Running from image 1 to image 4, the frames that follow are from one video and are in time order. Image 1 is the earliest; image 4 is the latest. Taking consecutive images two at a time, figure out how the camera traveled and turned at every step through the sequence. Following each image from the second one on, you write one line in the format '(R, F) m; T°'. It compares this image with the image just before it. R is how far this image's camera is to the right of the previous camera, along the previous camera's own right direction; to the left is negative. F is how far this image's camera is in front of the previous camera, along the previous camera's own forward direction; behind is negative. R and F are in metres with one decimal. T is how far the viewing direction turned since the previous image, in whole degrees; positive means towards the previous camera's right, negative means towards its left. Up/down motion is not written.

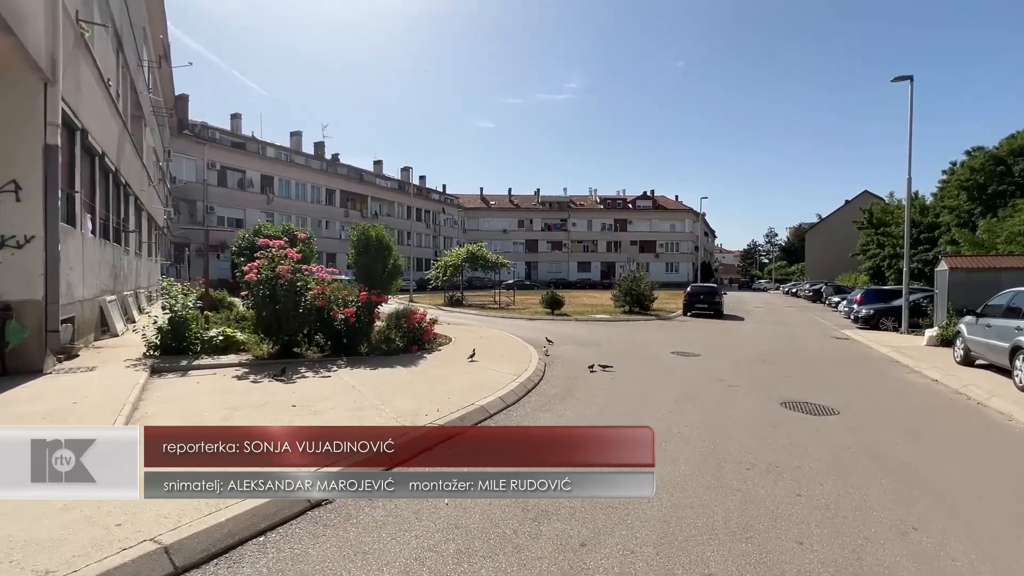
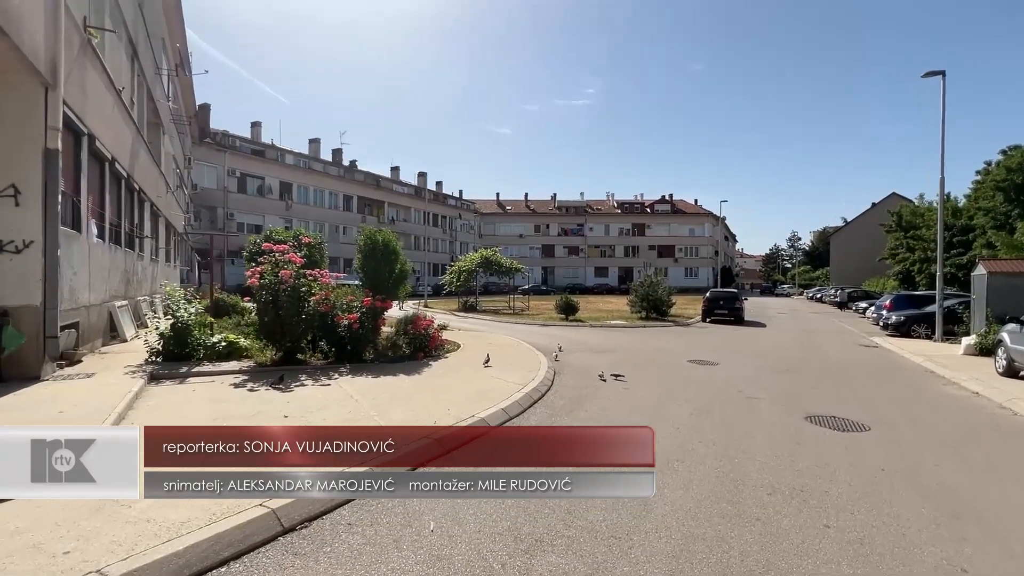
(+0.2, +0.4) m; -2°
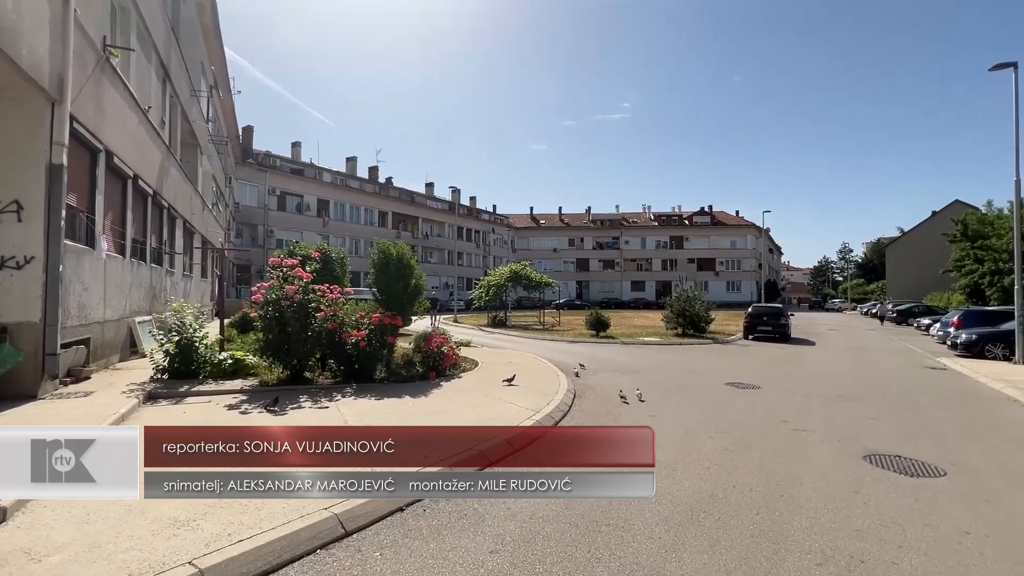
(+0.4, +0.7) m; -4°
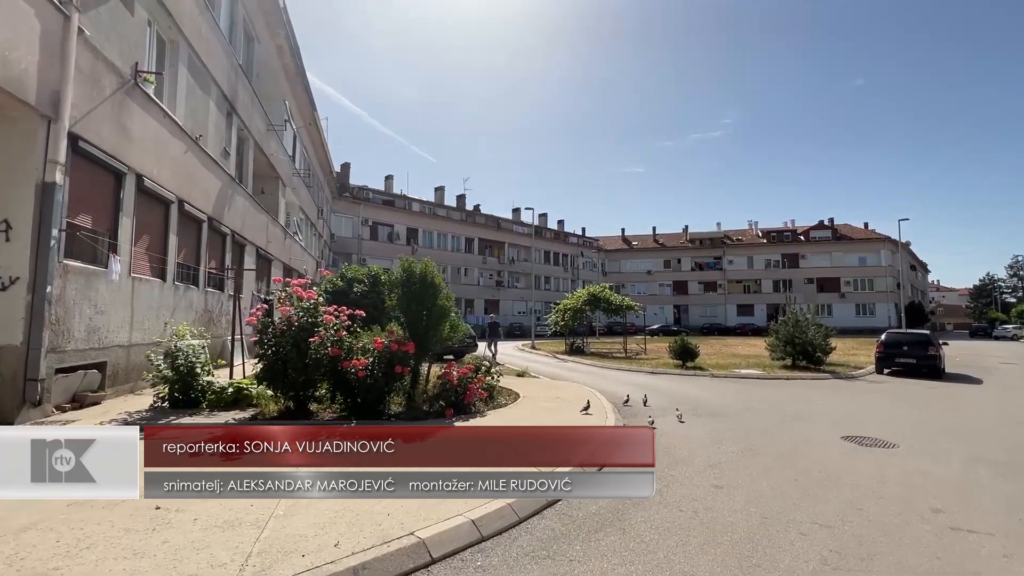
(+1.0, +1.9) m; -11°
